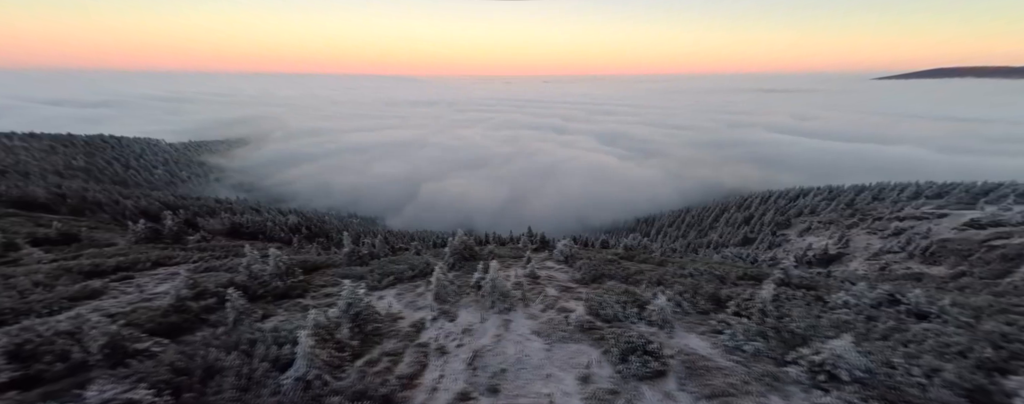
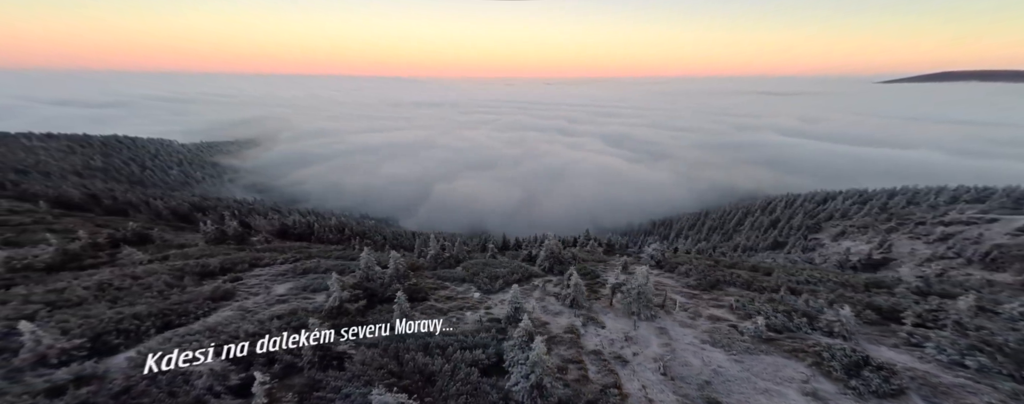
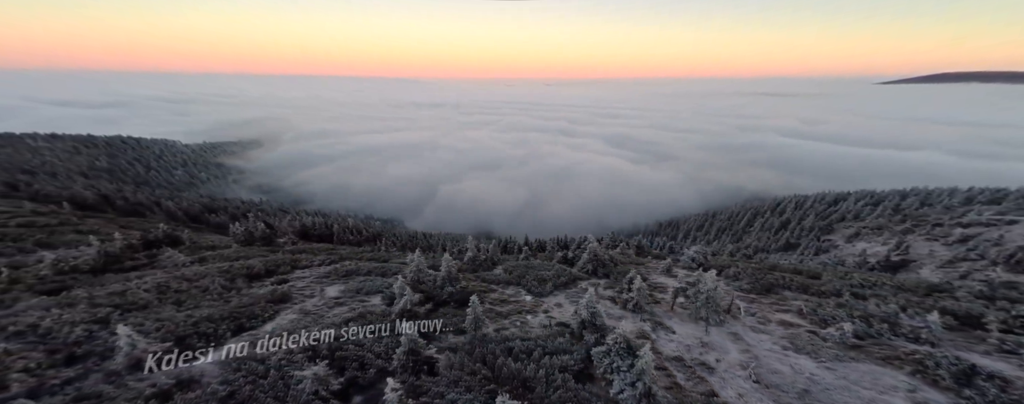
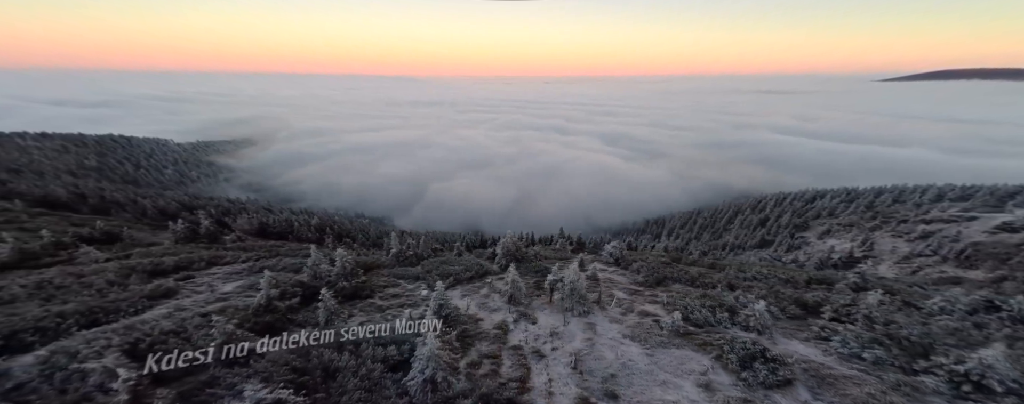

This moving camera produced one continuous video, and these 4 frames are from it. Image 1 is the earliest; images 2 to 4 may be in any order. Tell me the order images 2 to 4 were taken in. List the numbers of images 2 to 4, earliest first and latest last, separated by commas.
4, 2, 3
